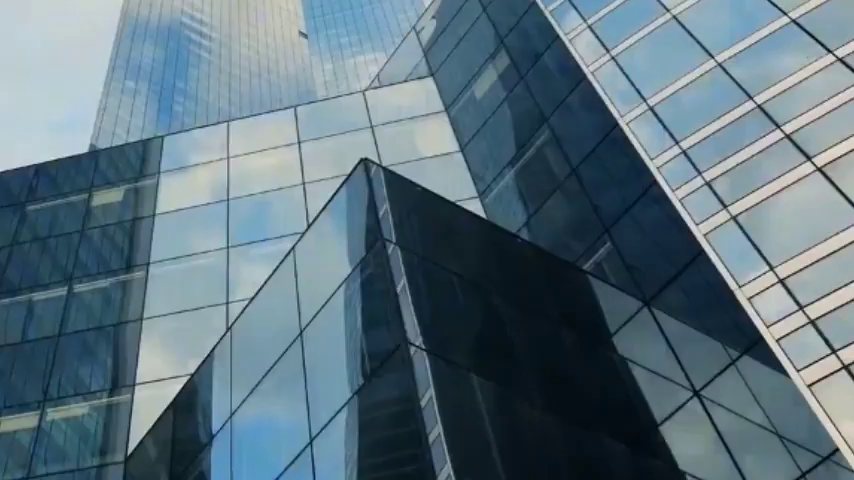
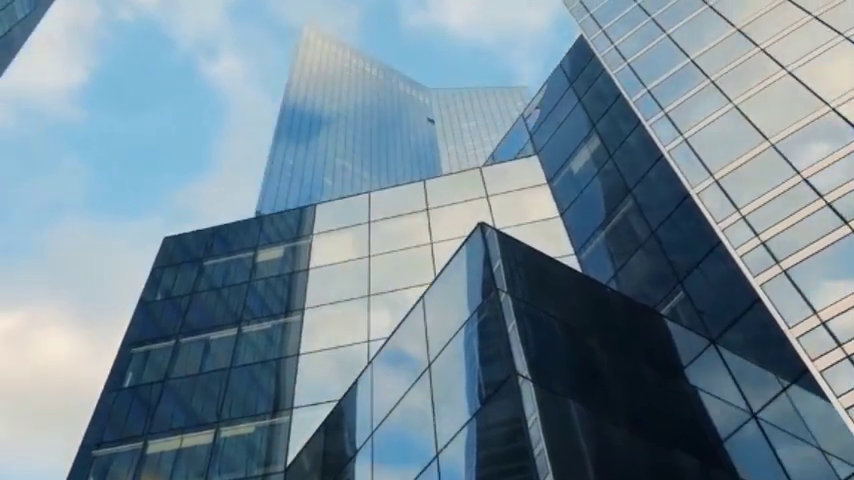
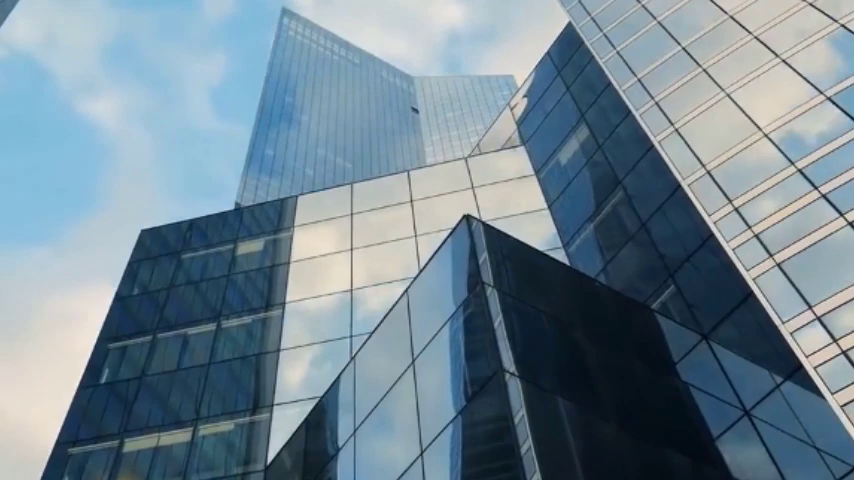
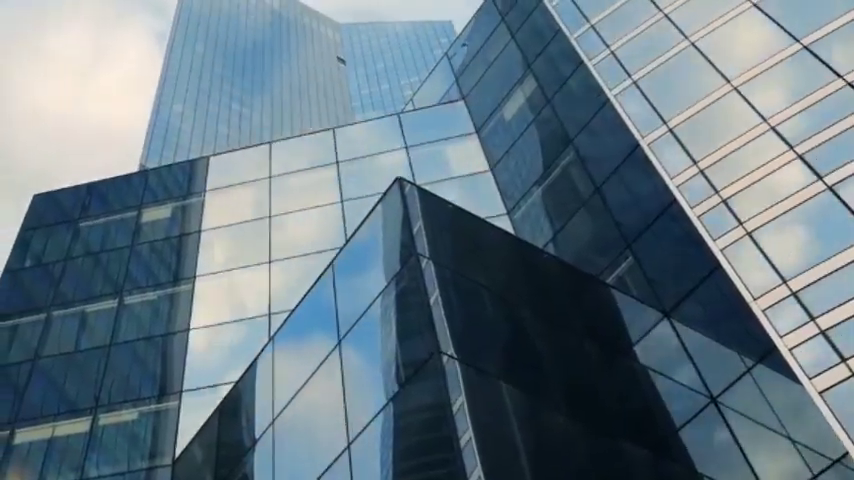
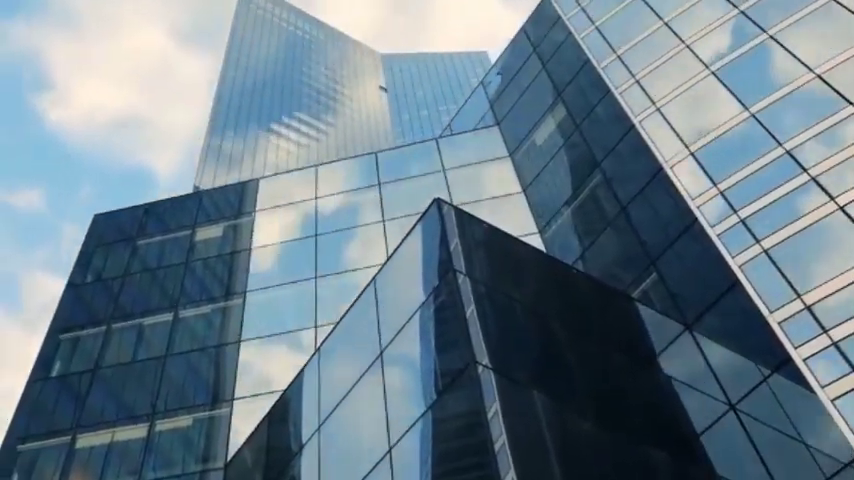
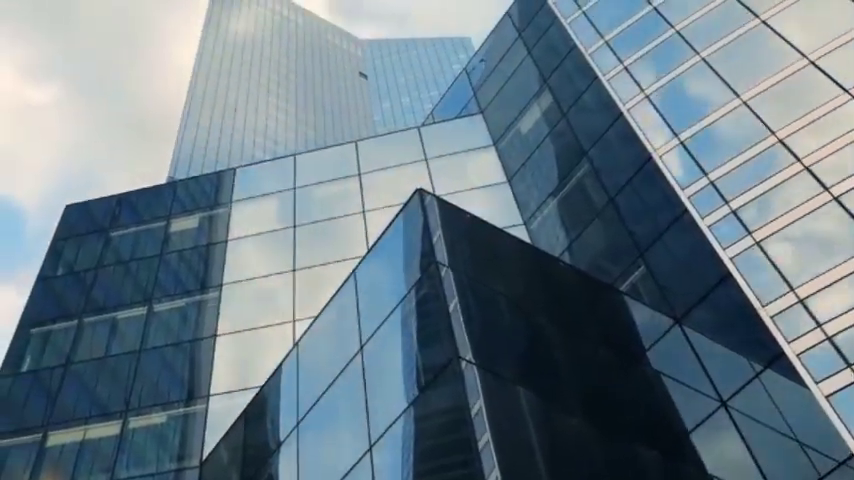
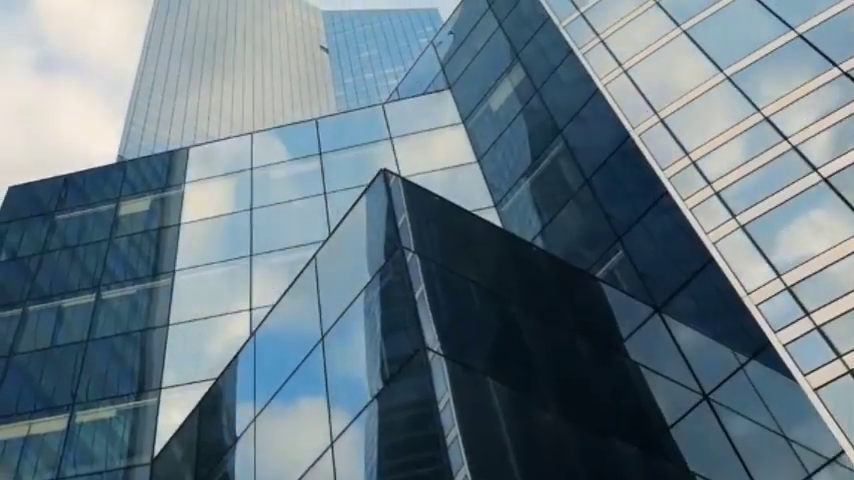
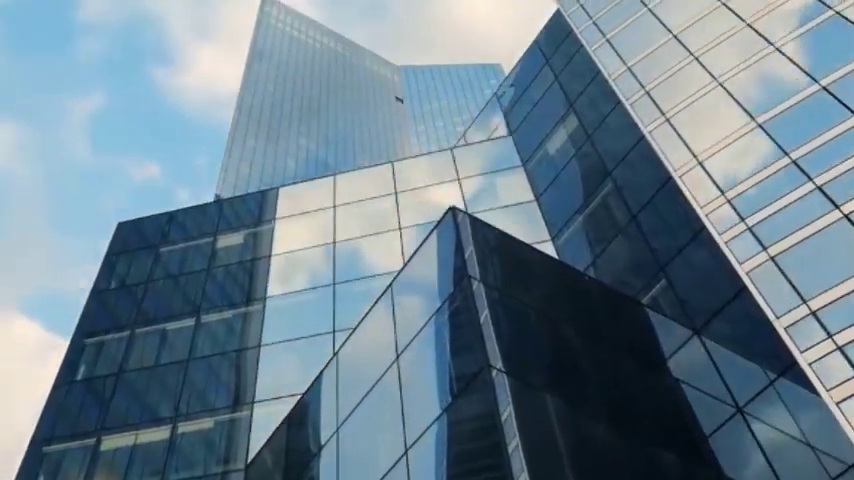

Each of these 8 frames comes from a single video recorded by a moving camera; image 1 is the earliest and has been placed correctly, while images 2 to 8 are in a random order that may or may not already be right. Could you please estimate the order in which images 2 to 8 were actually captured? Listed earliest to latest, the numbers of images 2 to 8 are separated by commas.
7, 4, 6, 5, 8, 3, 2
